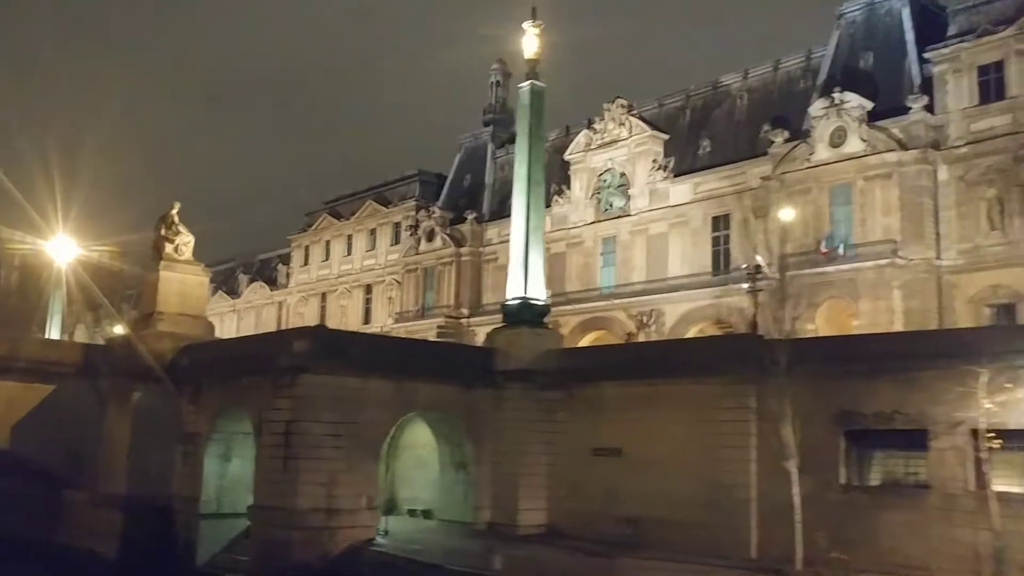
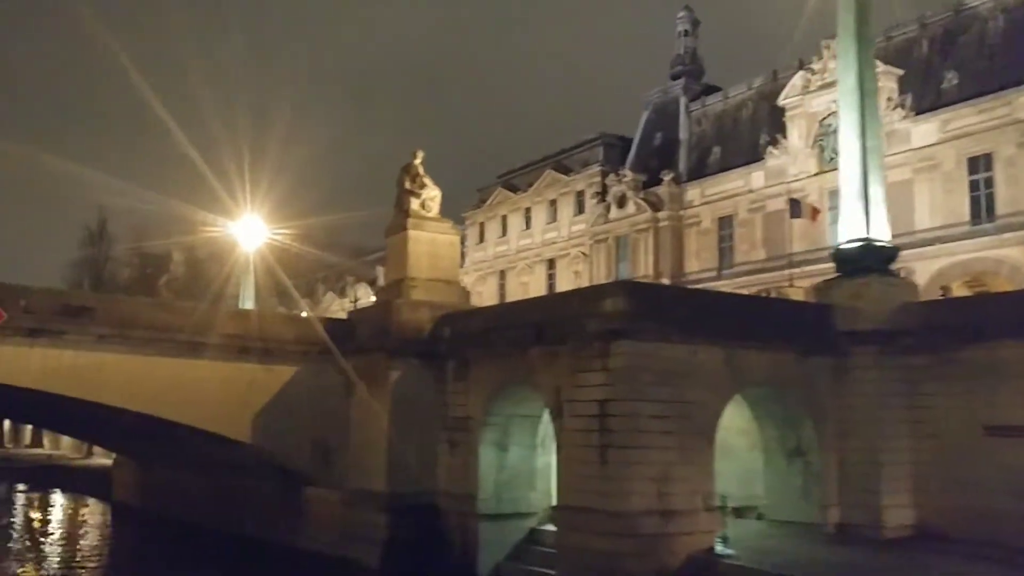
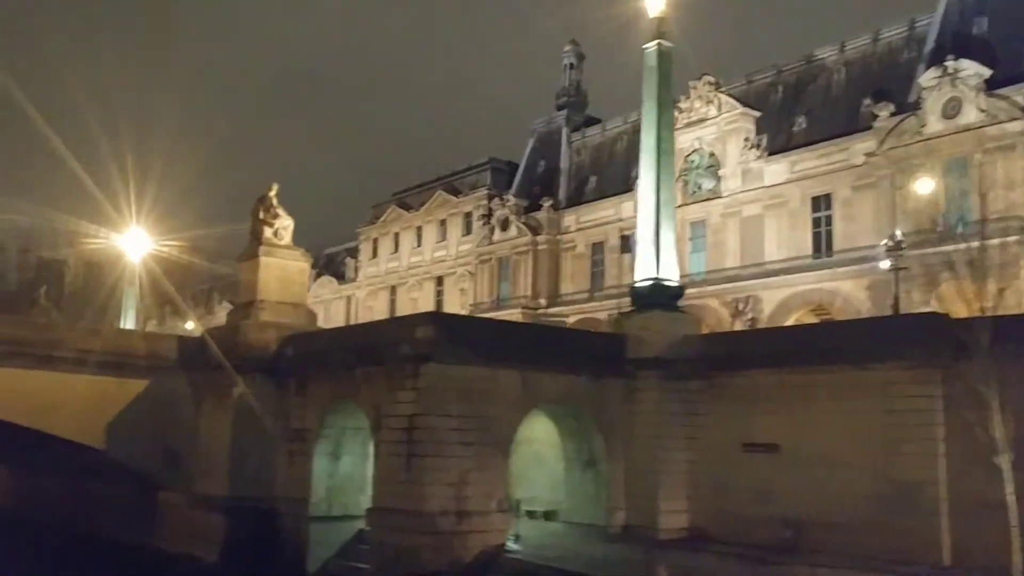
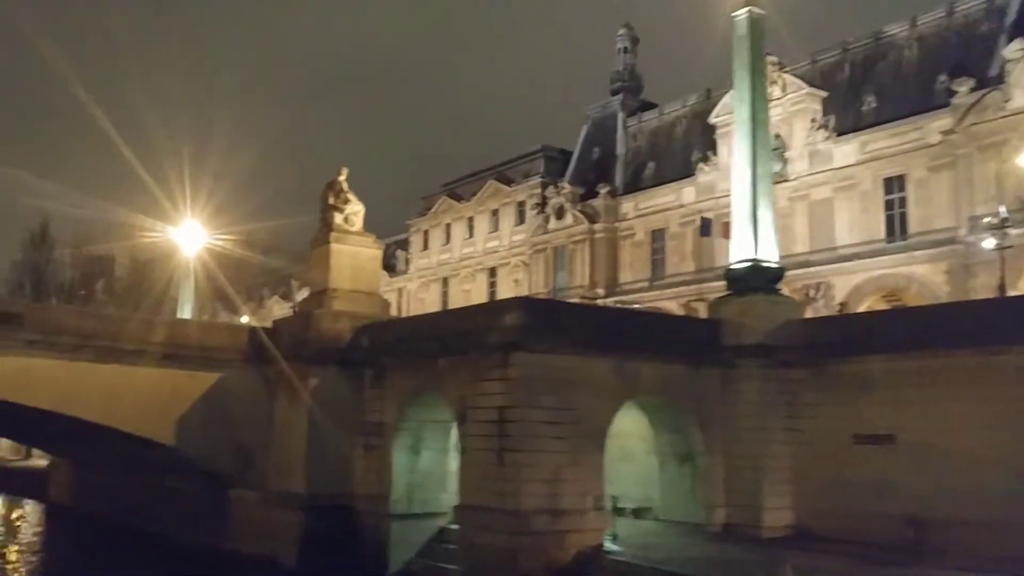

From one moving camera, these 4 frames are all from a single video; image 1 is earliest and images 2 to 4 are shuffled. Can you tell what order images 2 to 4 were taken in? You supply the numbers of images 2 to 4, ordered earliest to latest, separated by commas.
3, 4, 2
